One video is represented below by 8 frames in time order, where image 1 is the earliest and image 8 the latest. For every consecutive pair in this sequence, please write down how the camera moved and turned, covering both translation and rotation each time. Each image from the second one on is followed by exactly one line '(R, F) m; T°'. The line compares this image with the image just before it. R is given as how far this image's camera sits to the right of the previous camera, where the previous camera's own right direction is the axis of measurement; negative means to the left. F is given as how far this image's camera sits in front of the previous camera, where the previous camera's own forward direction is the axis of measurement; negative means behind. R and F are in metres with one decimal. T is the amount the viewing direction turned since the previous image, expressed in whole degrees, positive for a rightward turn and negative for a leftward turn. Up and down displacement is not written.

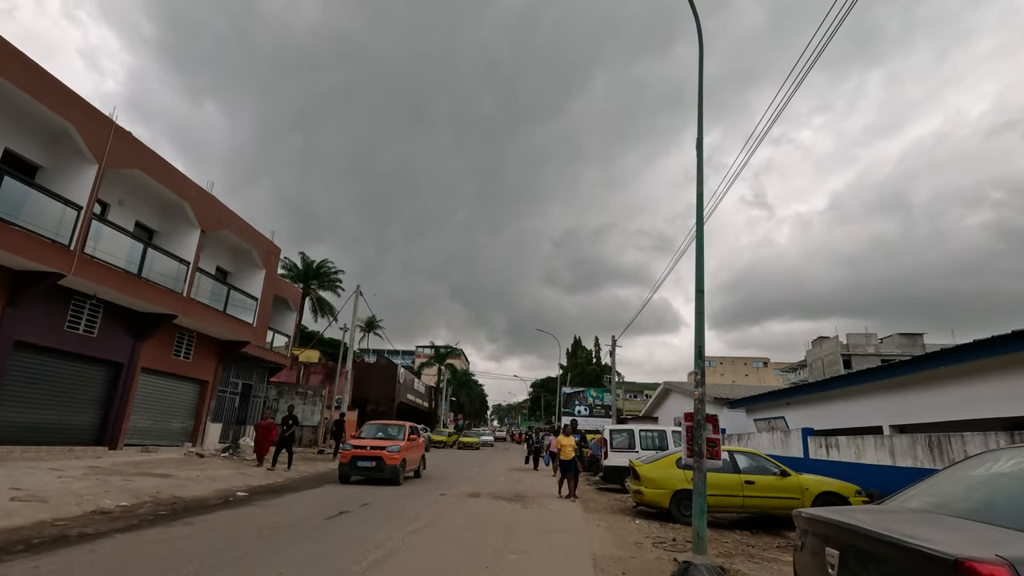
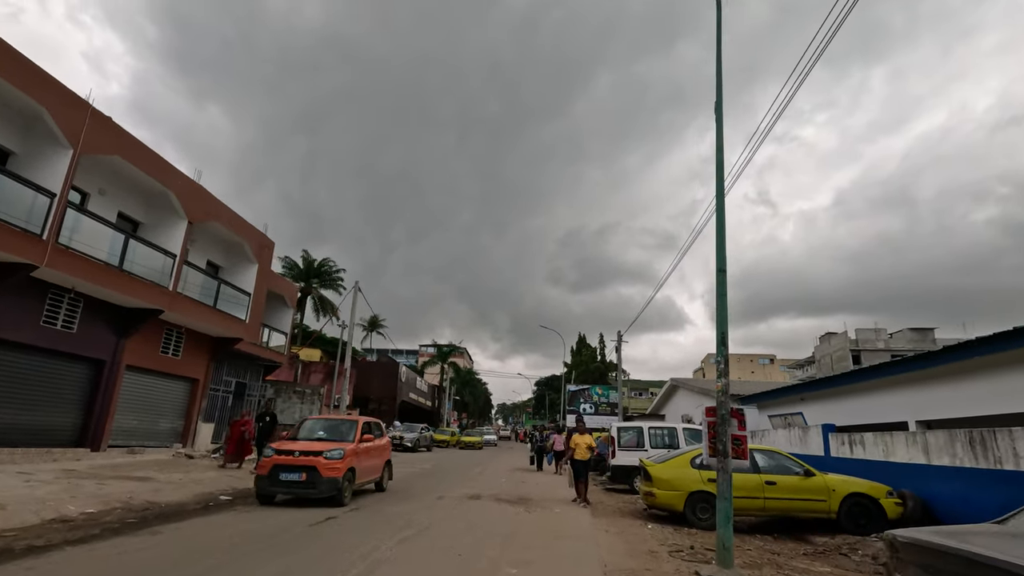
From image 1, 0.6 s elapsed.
(+0.1, +0.8) m; 0°
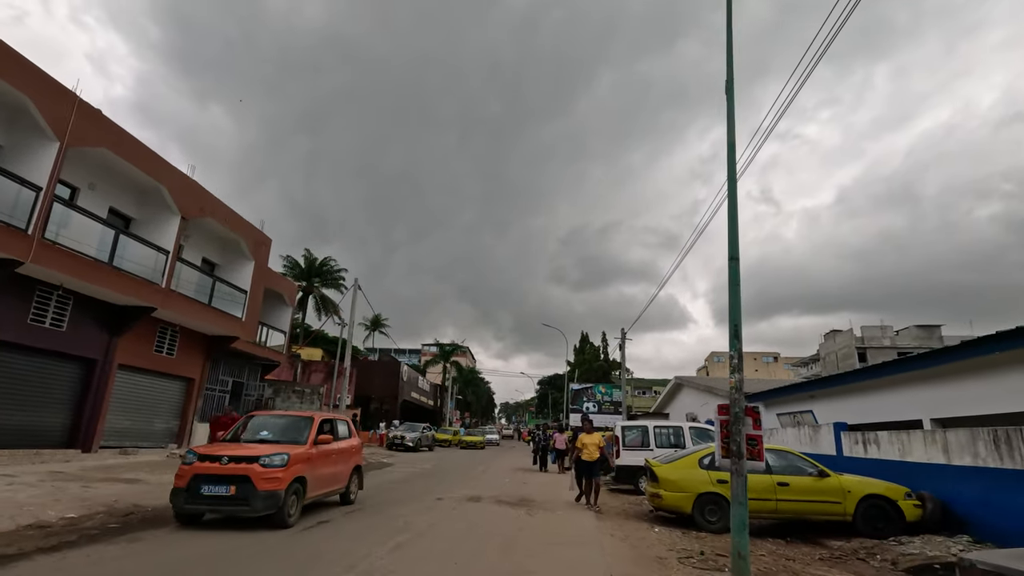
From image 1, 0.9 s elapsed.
(0.0, +0.4) m; 0°
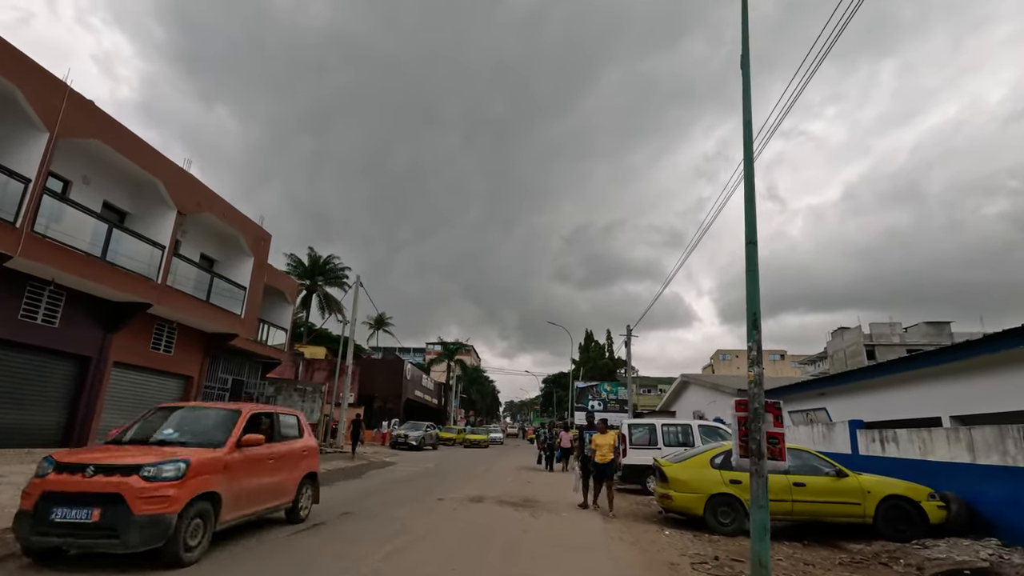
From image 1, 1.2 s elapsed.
(0.0, +0.4) m; 0°
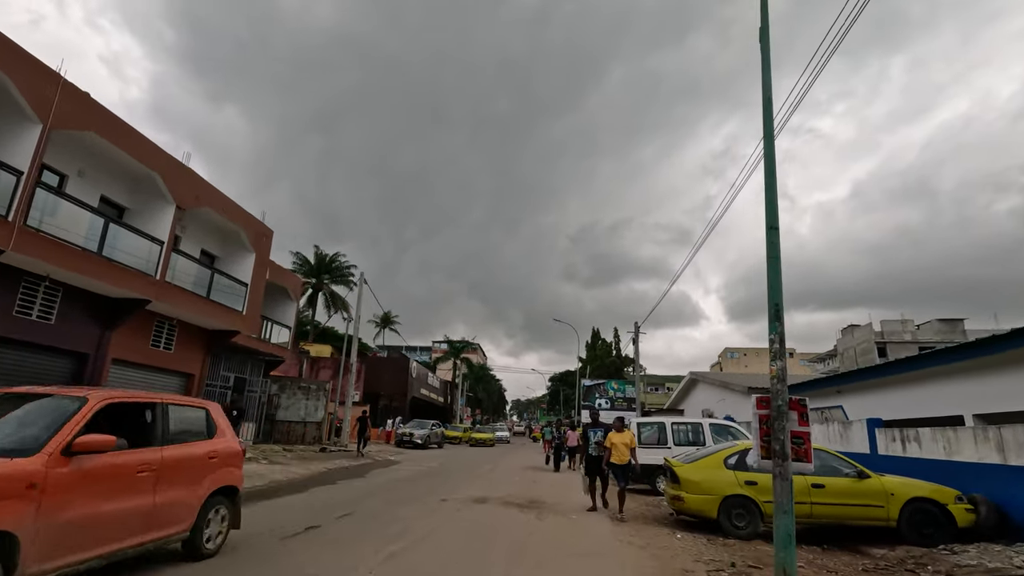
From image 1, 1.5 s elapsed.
(0.0, +0.4) m; -1°
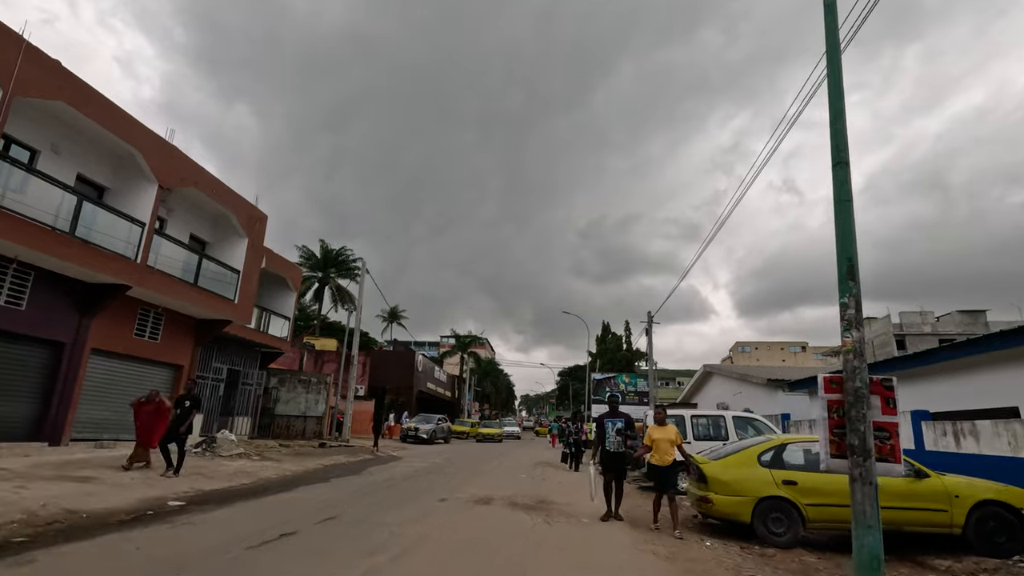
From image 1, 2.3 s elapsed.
(+0.1, +1.1) m; -1°
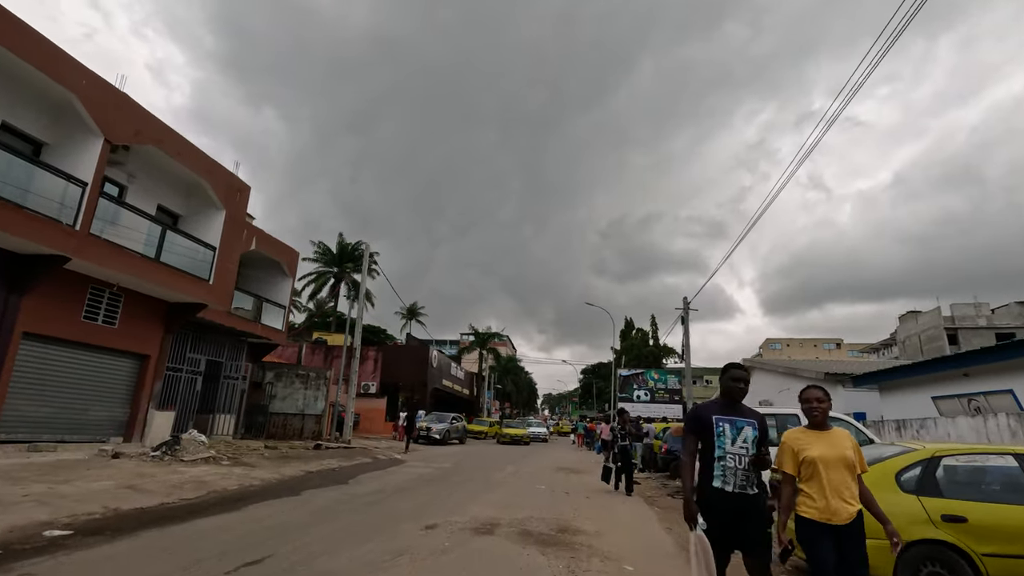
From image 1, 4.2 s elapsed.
(+0.2, +2.6) m; -2°
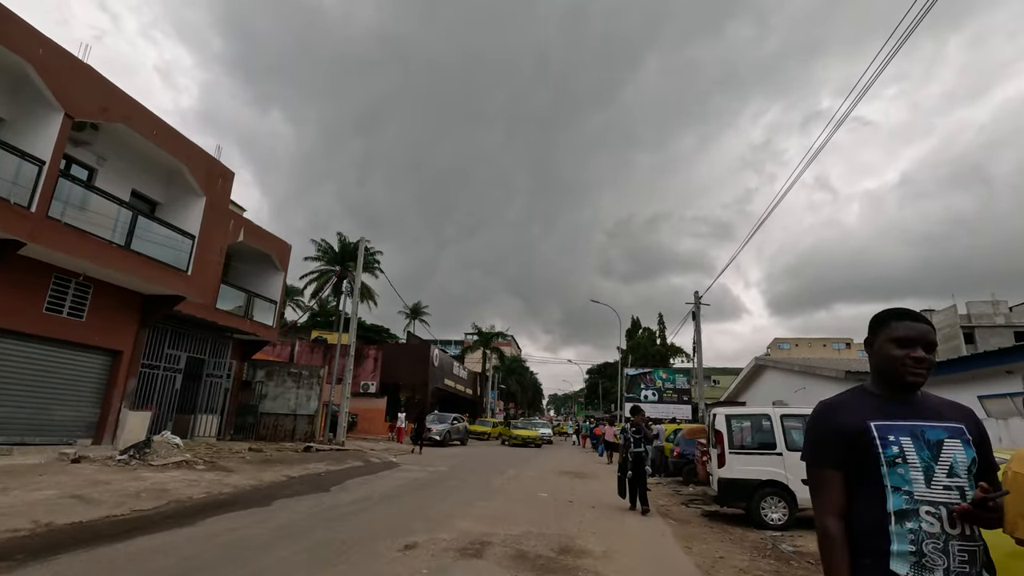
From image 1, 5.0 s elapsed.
(+0.2, +1.1) m; -1°
